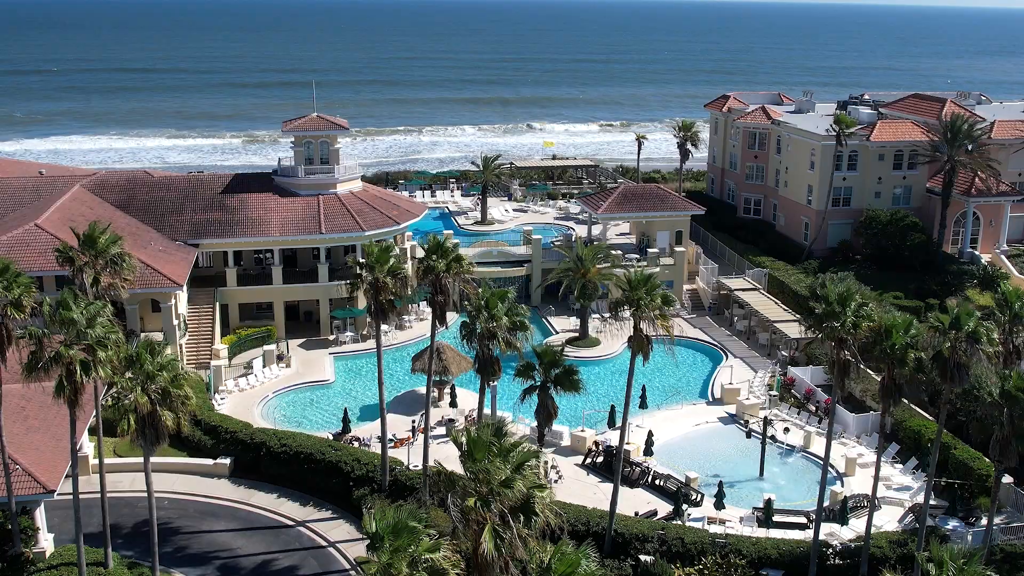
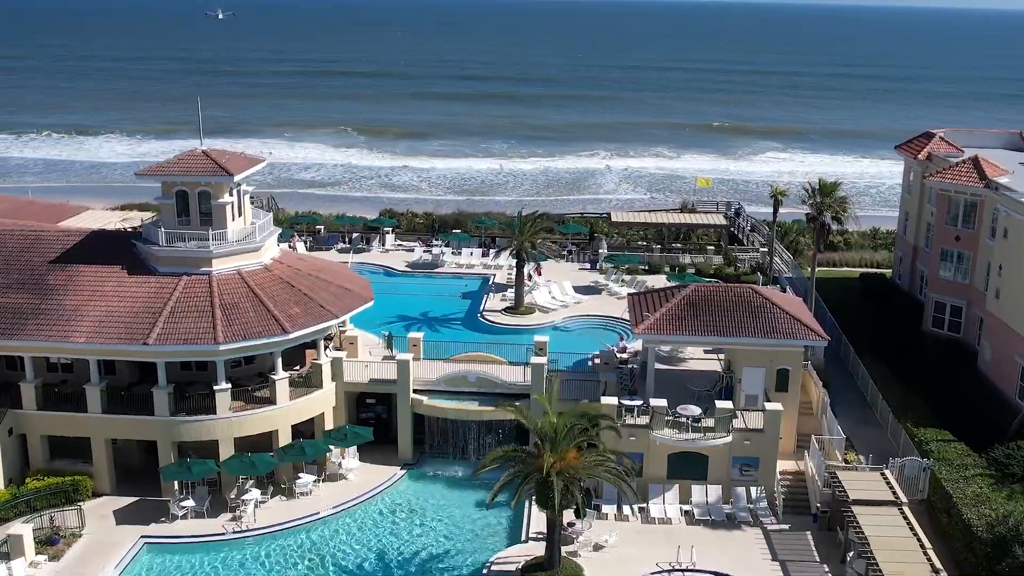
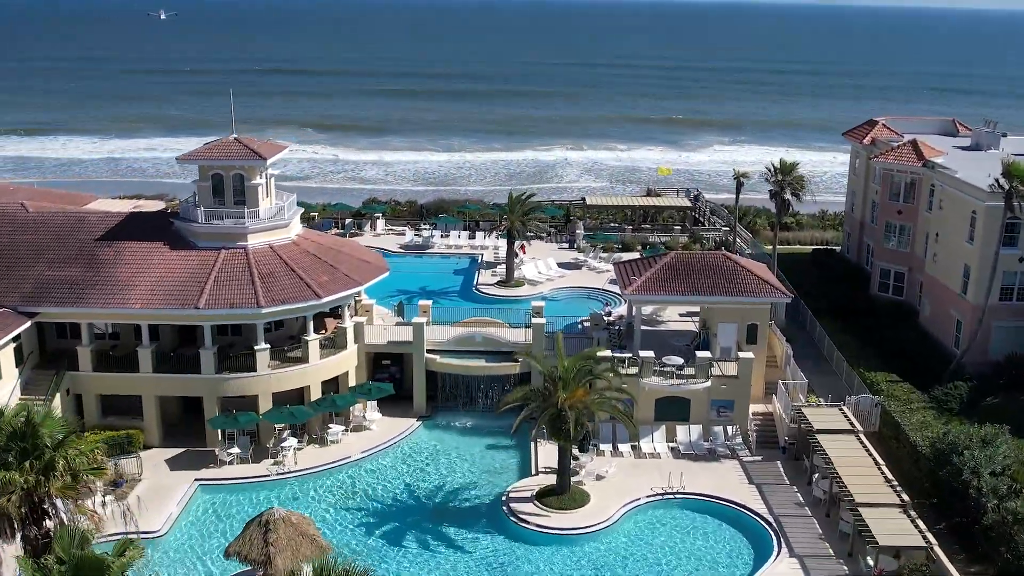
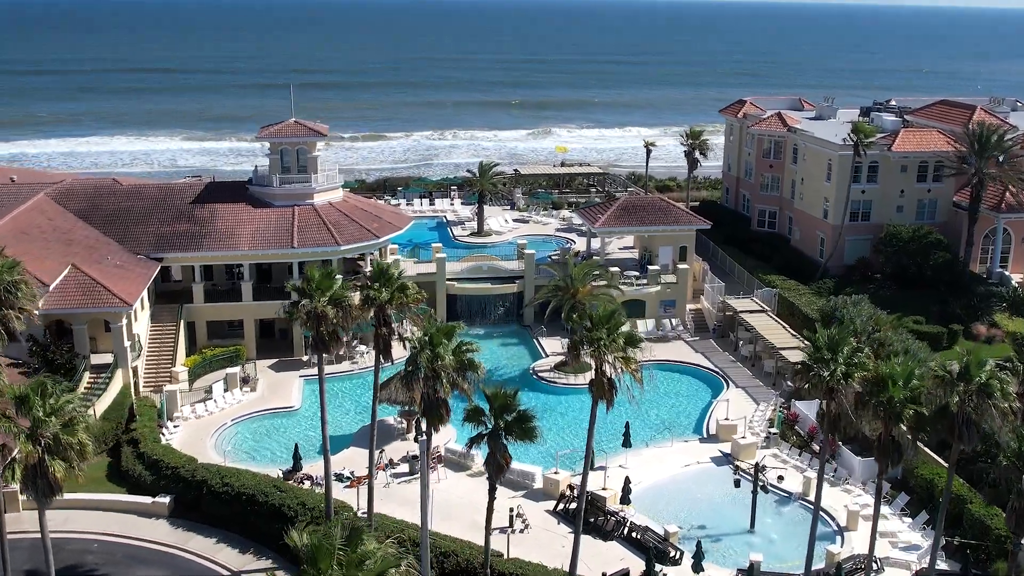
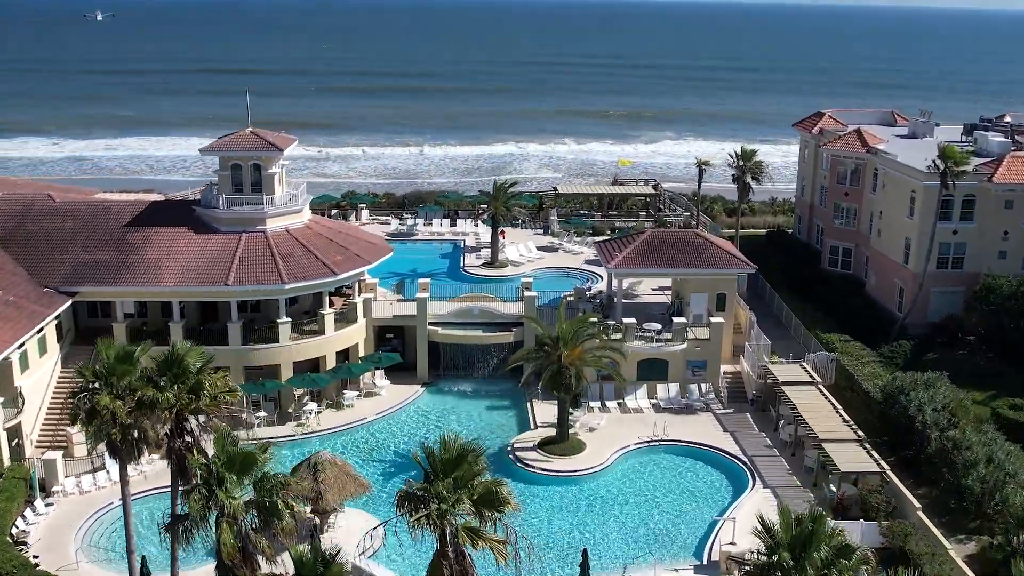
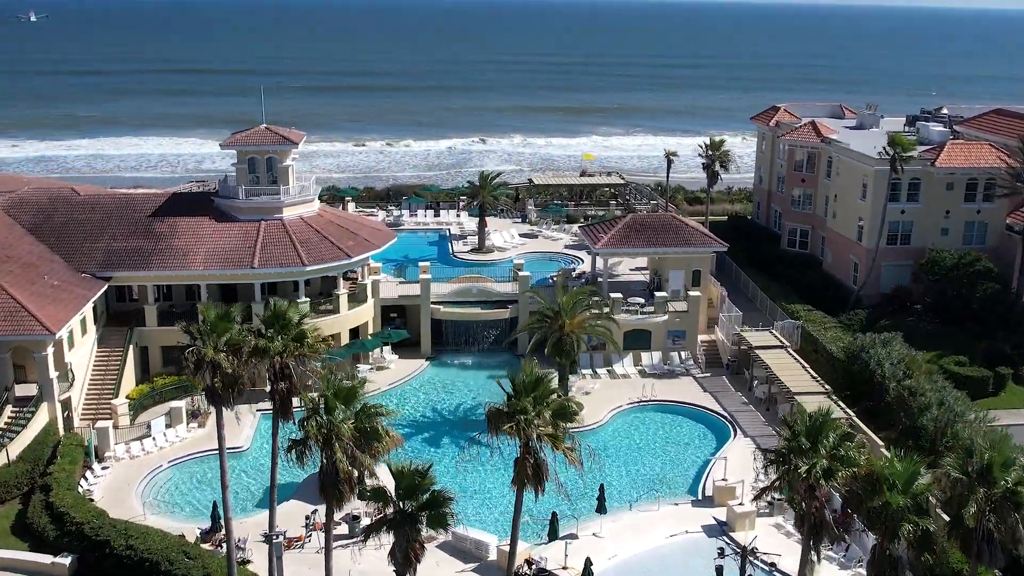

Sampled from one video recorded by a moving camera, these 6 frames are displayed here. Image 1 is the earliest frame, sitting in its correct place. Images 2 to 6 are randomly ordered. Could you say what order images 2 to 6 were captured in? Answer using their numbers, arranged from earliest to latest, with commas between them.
4, 6, 5, 3, 2
